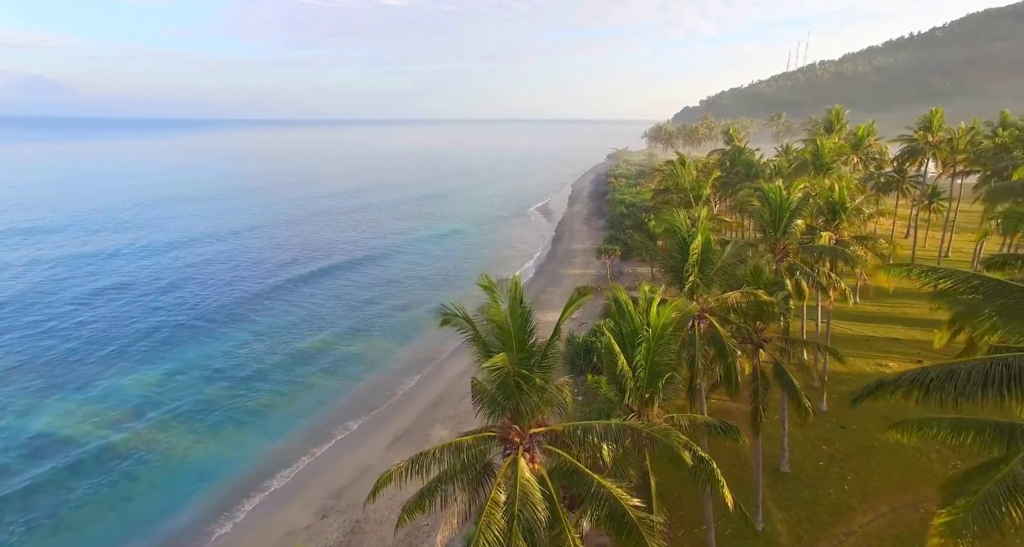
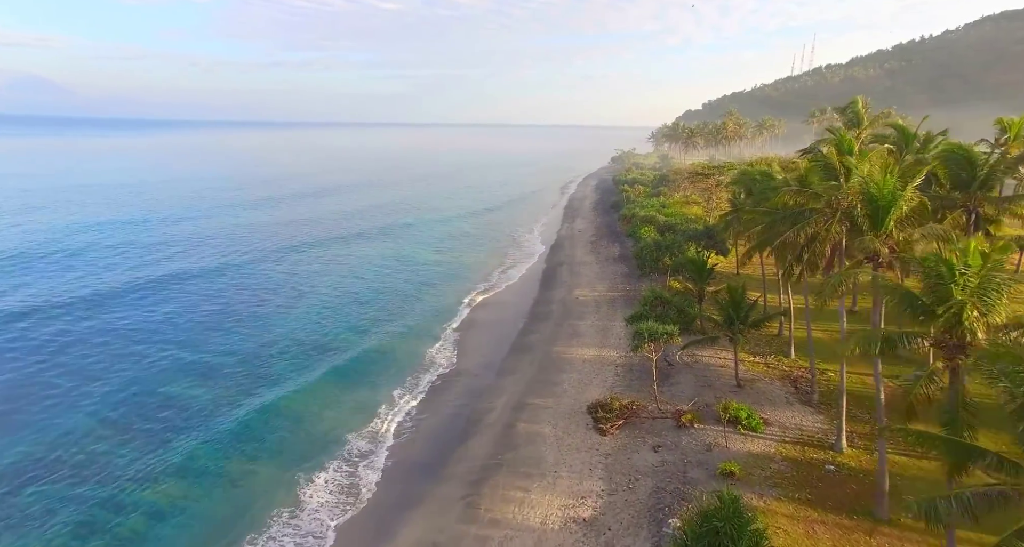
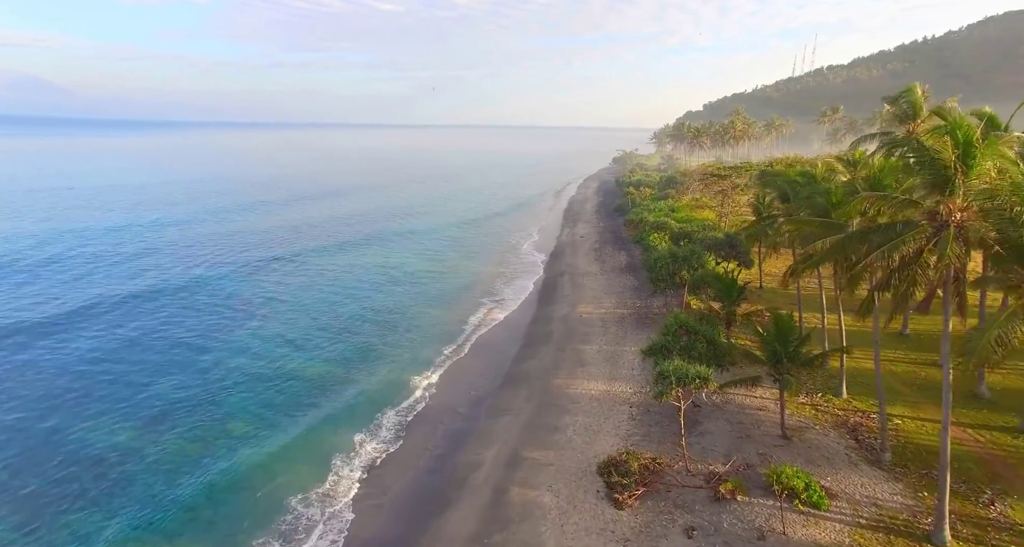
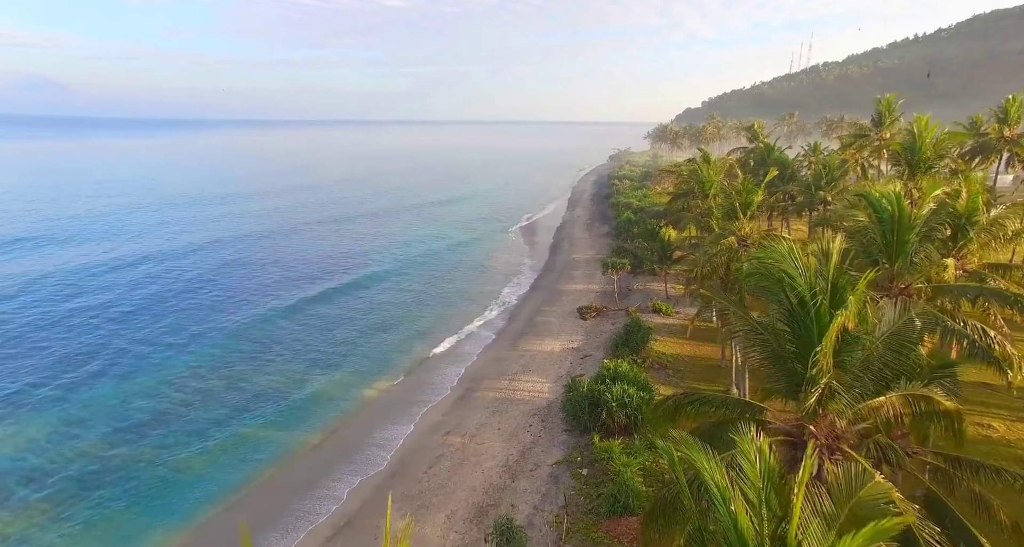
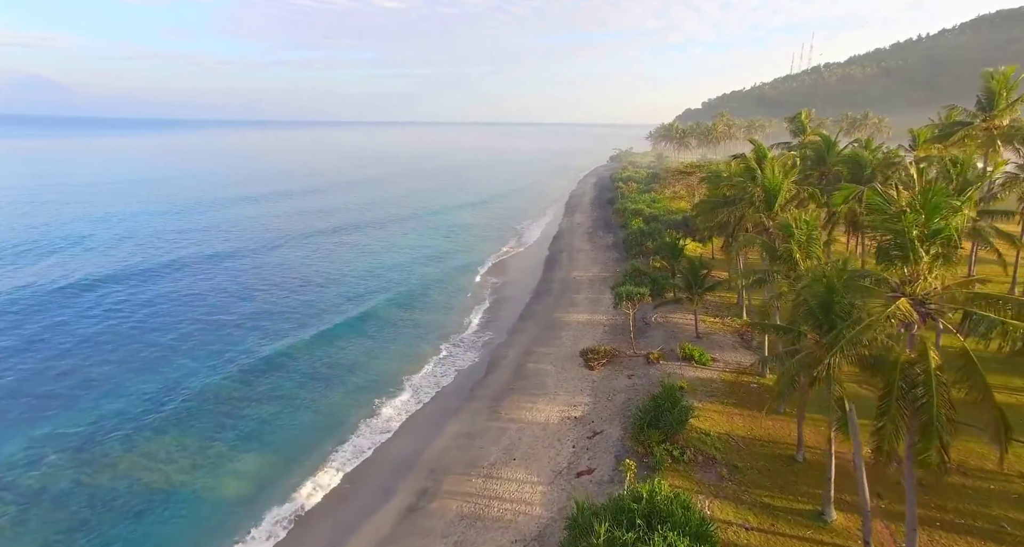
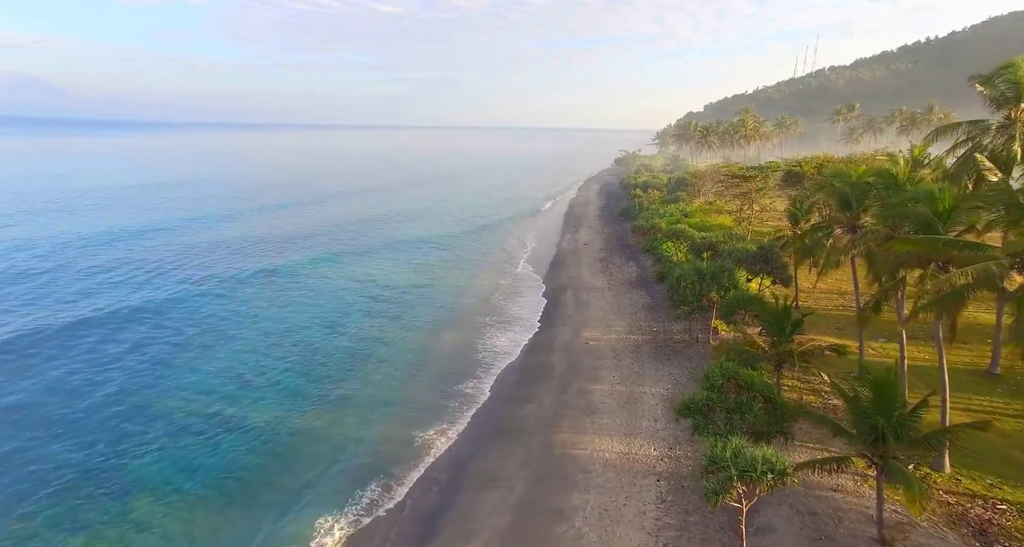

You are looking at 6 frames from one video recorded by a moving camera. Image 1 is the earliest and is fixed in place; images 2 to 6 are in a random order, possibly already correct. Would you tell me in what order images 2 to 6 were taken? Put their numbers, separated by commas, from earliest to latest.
4, 5, 2, 3, 6
